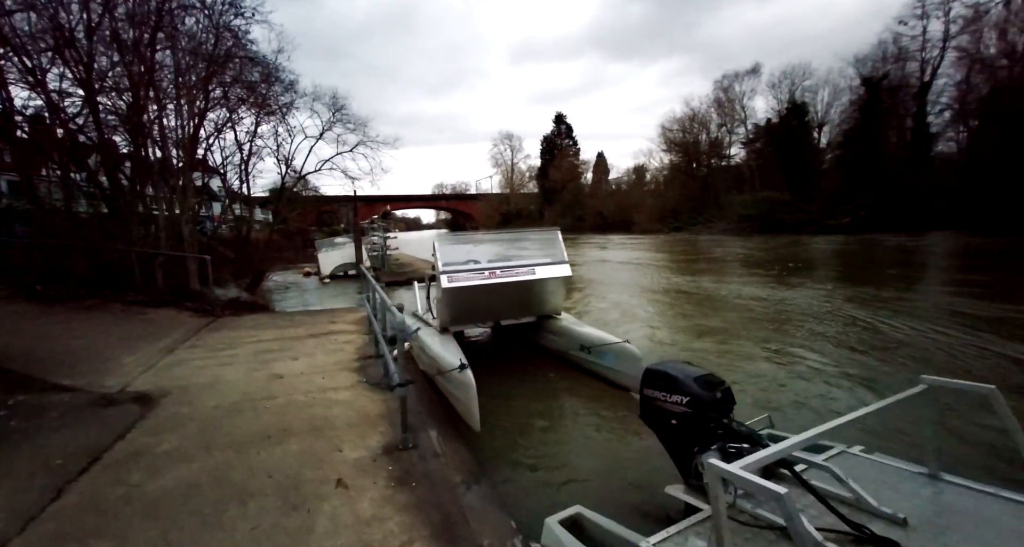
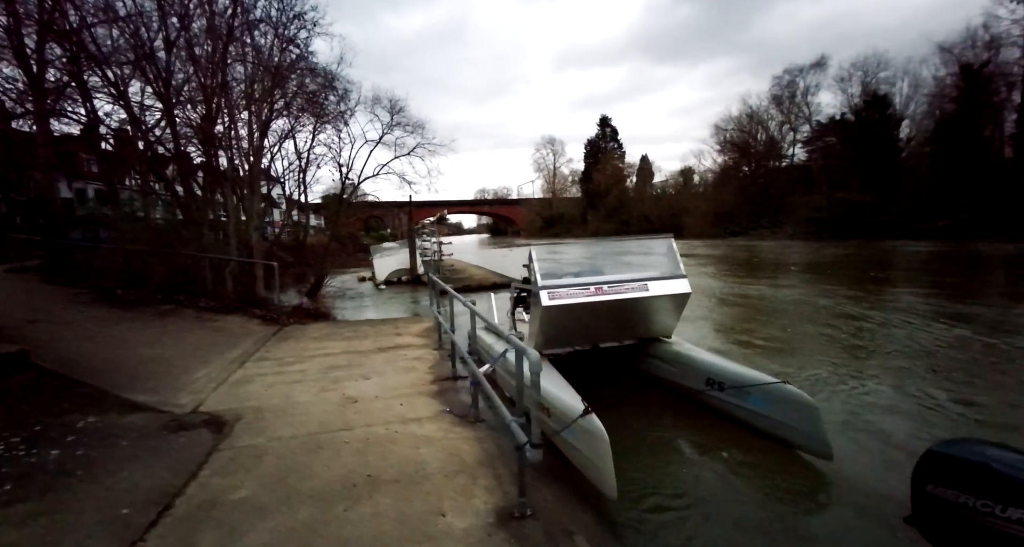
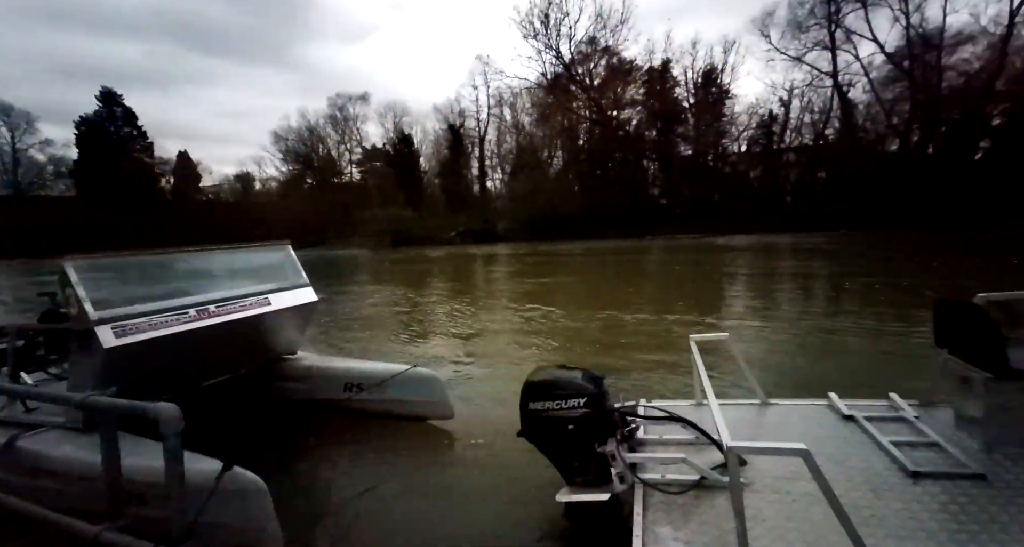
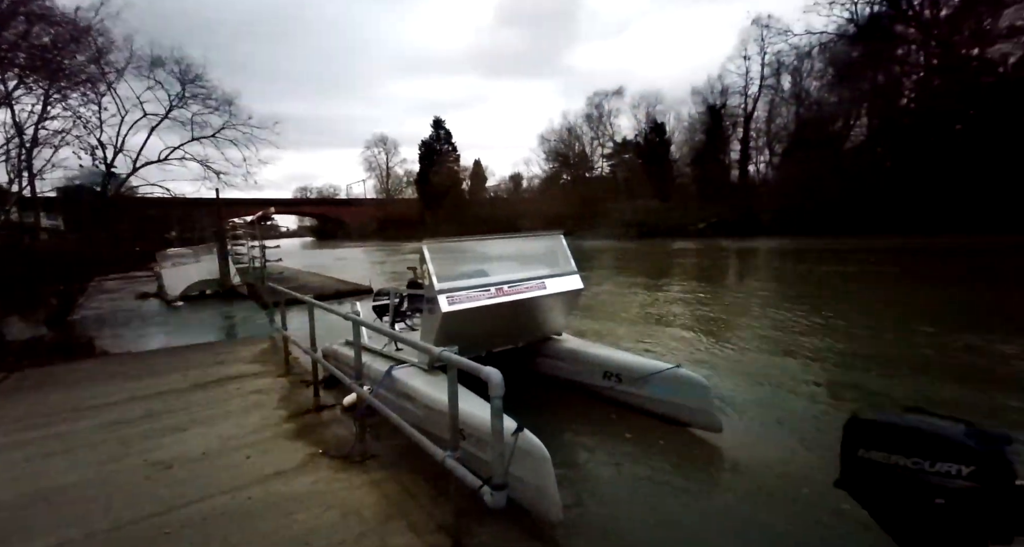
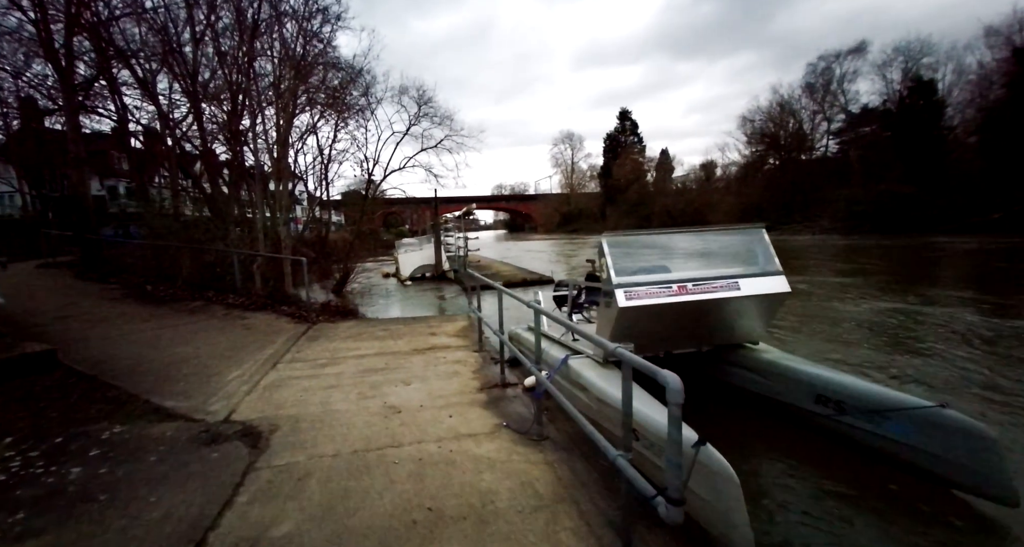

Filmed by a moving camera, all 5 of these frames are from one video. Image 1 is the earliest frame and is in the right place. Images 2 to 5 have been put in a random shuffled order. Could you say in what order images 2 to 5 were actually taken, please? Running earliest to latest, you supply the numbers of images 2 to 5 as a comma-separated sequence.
2, 5, 4, 3
